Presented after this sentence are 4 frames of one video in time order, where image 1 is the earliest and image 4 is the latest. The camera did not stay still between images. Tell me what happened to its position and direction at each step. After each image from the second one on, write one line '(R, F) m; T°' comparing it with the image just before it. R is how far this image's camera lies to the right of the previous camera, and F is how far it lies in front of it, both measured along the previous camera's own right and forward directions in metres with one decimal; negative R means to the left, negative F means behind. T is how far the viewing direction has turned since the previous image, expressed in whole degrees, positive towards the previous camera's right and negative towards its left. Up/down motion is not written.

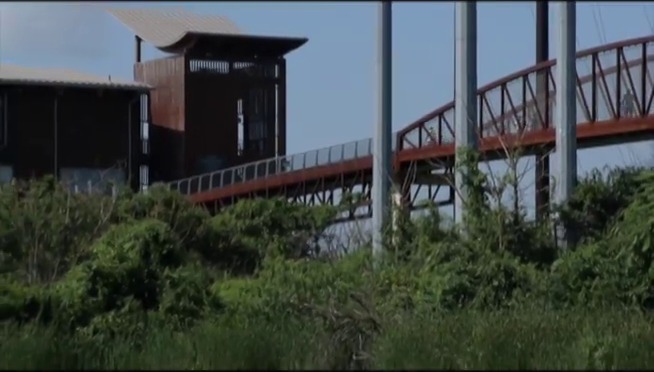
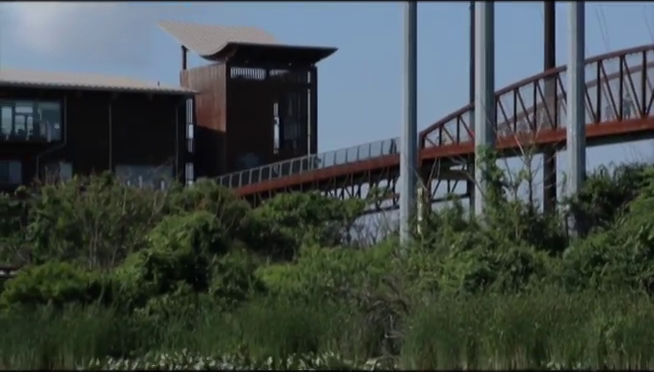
(0.0, -2.4) m; -2°
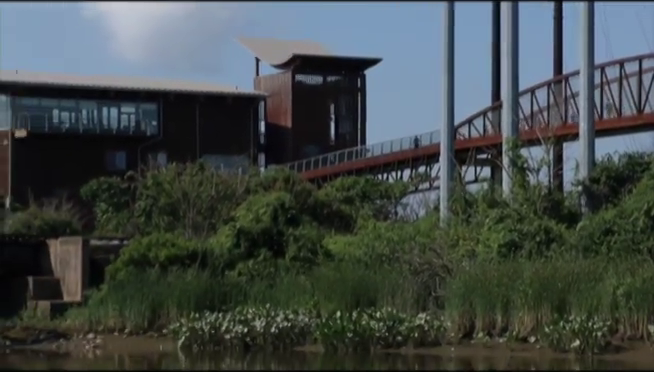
(+0.4, -5.4) m; -5°
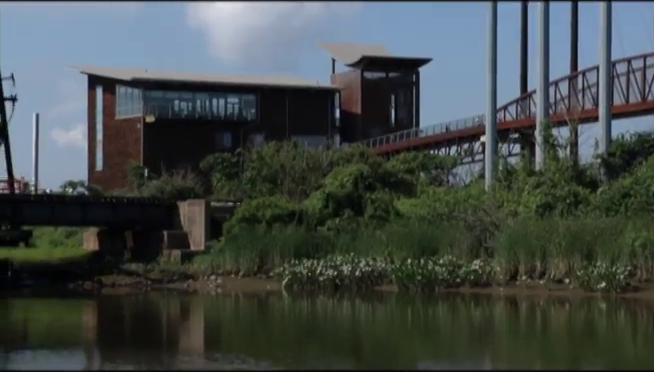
(+1.4, -7.7) m; -7°
